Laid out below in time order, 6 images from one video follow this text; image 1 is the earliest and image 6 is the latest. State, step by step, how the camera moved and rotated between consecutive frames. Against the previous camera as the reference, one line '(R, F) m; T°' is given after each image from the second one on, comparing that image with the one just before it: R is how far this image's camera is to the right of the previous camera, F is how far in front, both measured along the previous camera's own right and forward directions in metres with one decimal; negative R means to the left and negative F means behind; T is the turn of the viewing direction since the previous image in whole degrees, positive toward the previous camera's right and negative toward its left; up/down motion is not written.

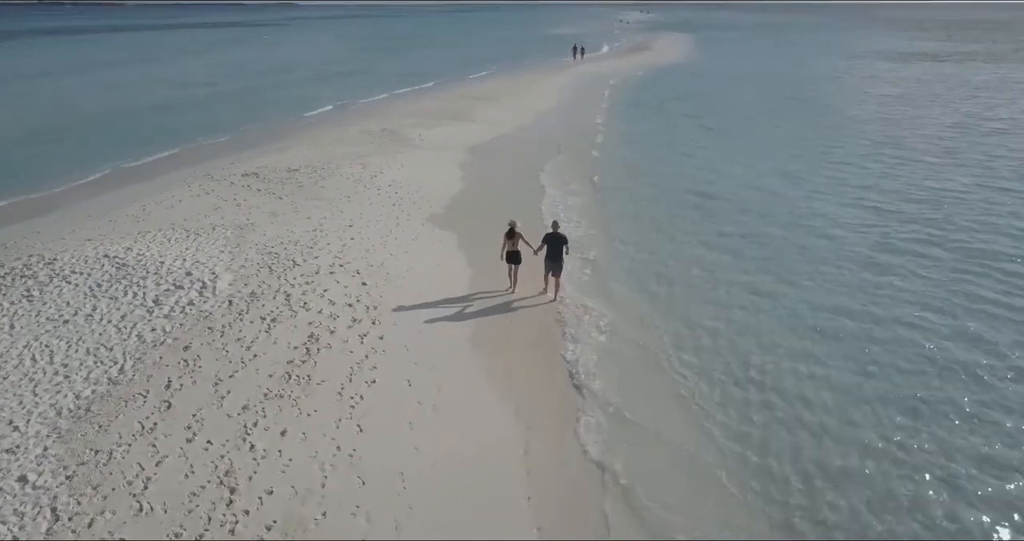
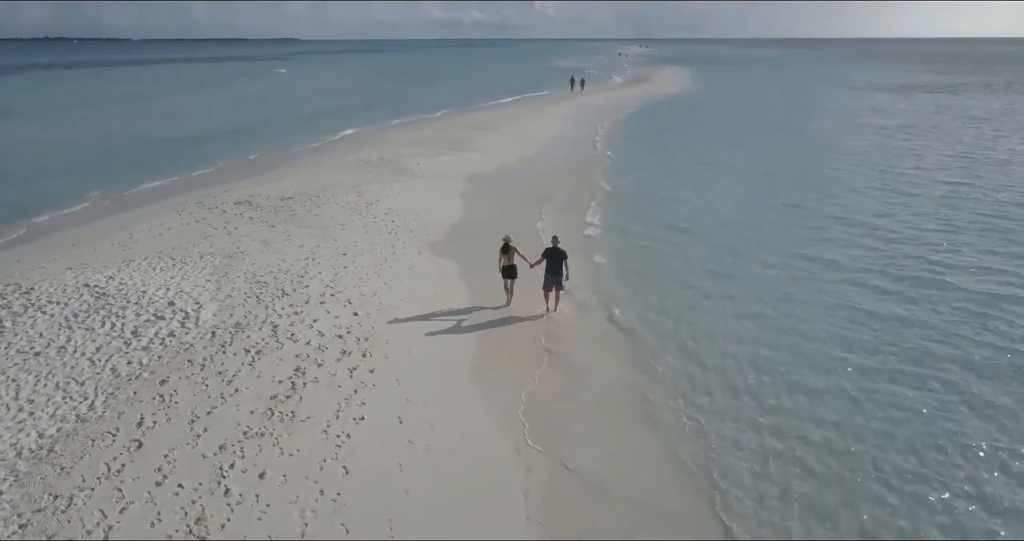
(0.0, +0.5) m; 0°
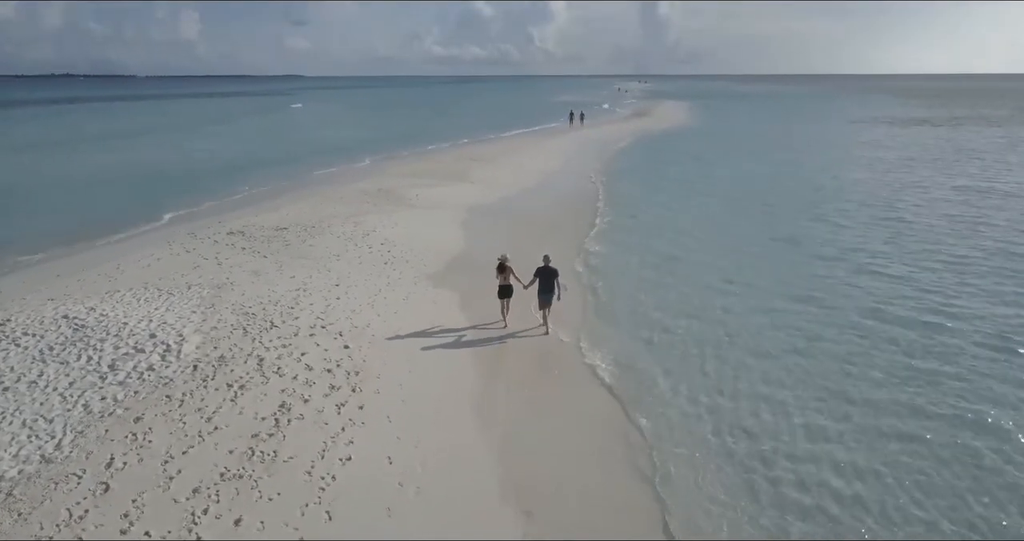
(0.0, +0.5) m; 0°
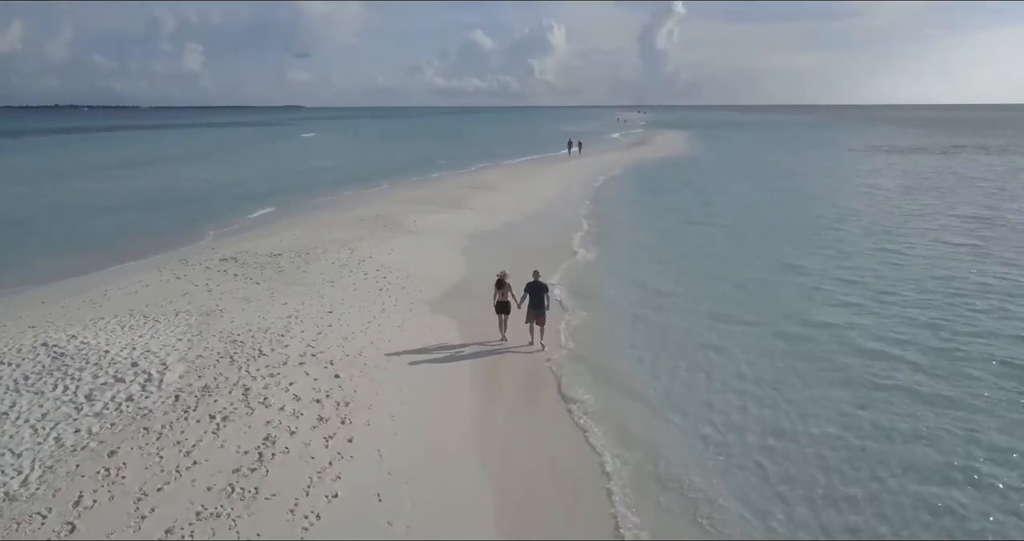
(0.0, +0.4) m; 0°
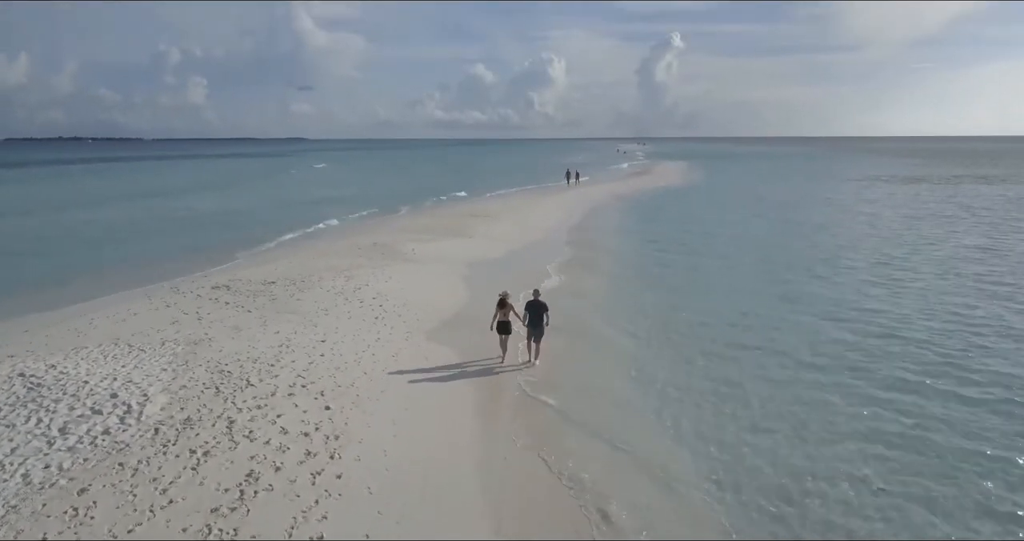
(0.0, +0.4) m; 0°
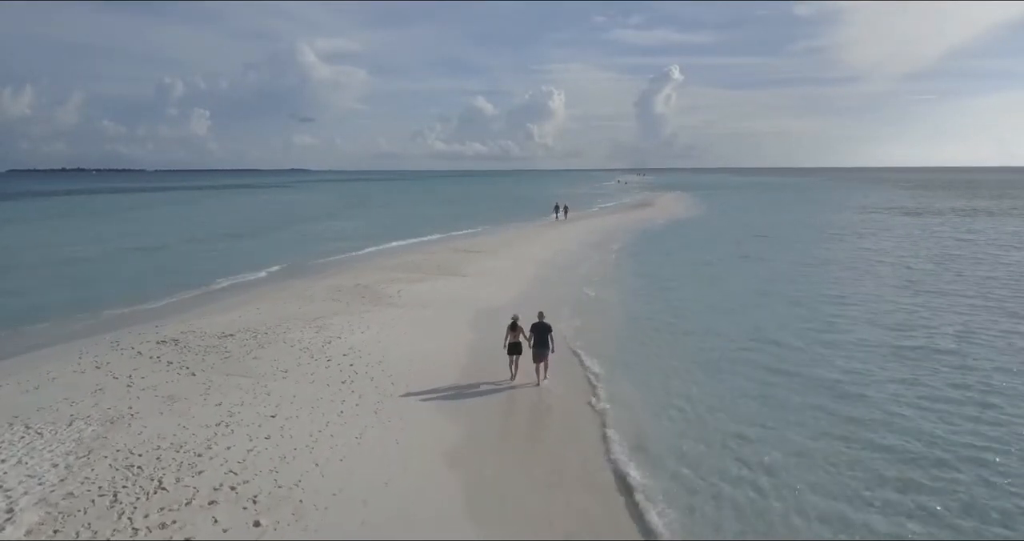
(+0.1, +2.3) m; 0°
